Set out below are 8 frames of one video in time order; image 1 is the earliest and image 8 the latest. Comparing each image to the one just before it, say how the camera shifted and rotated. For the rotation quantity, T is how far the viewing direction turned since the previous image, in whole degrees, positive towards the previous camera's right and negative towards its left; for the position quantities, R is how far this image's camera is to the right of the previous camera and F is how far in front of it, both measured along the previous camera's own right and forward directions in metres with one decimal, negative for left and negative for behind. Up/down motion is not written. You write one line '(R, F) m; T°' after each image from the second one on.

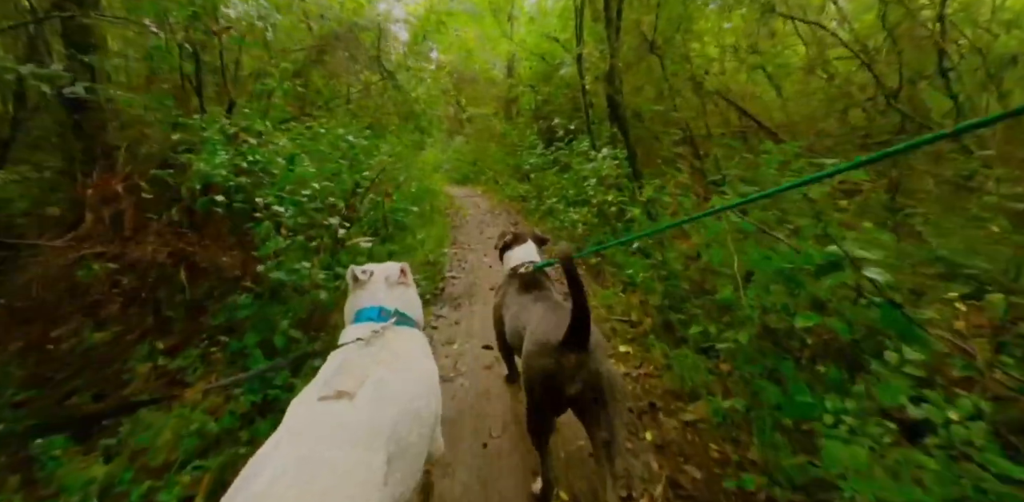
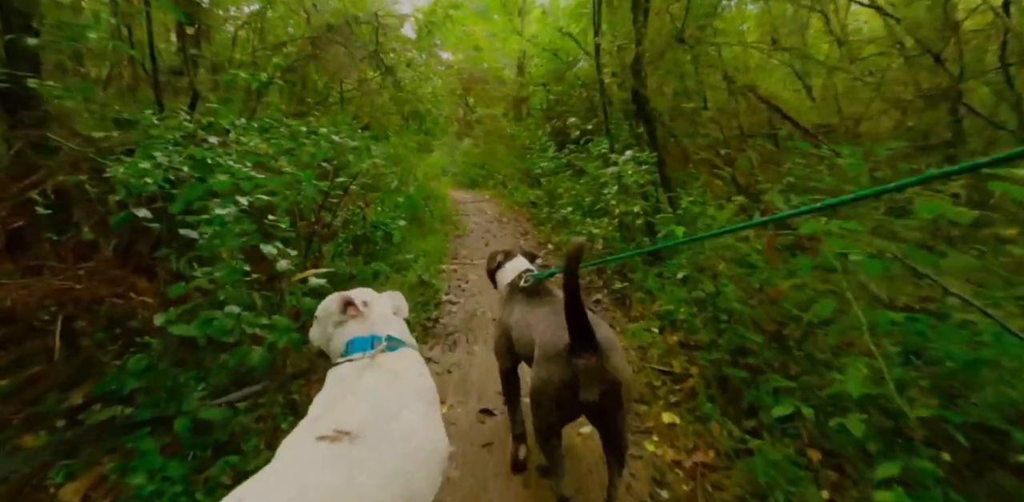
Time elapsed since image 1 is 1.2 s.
(0.0, +0.8) m; -1°
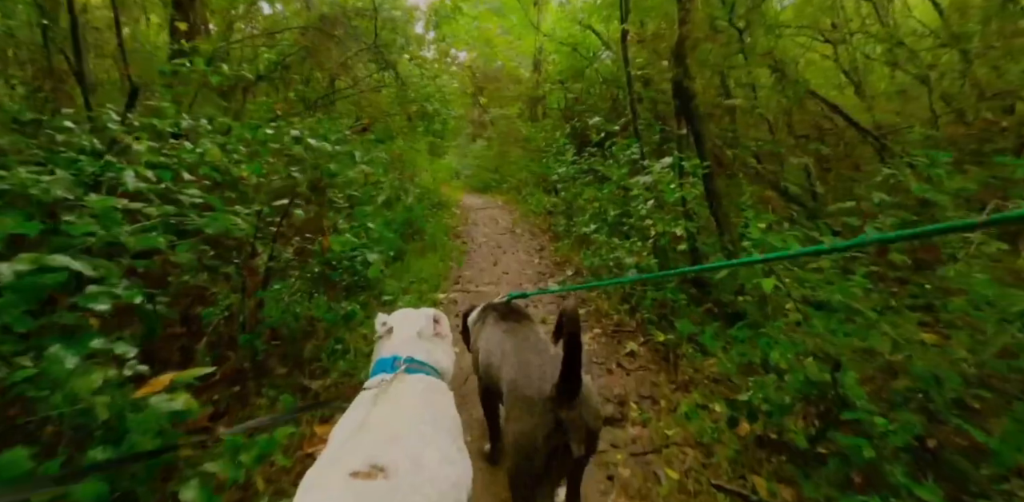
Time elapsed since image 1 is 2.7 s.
(0.0, +0.9) m; -2°
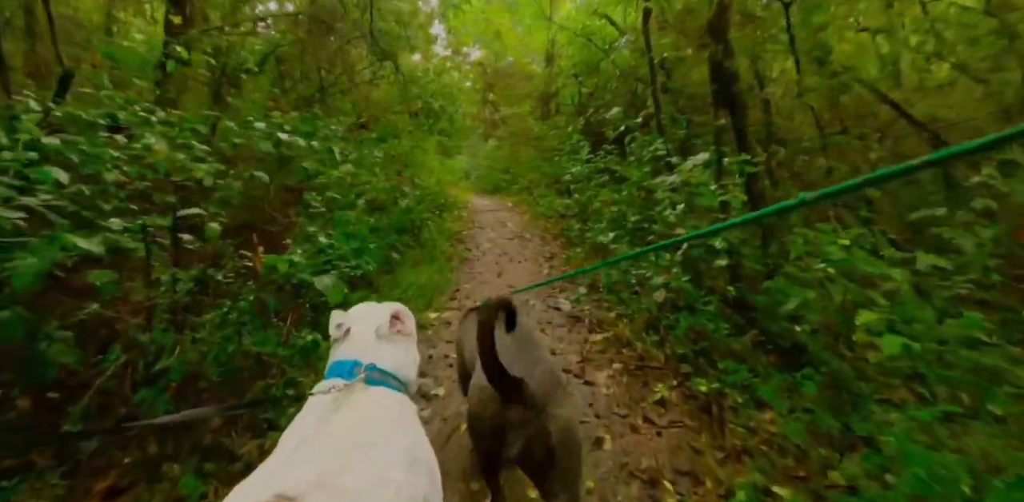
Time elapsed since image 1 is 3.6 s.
(+0.1, +0.6) m; -2°
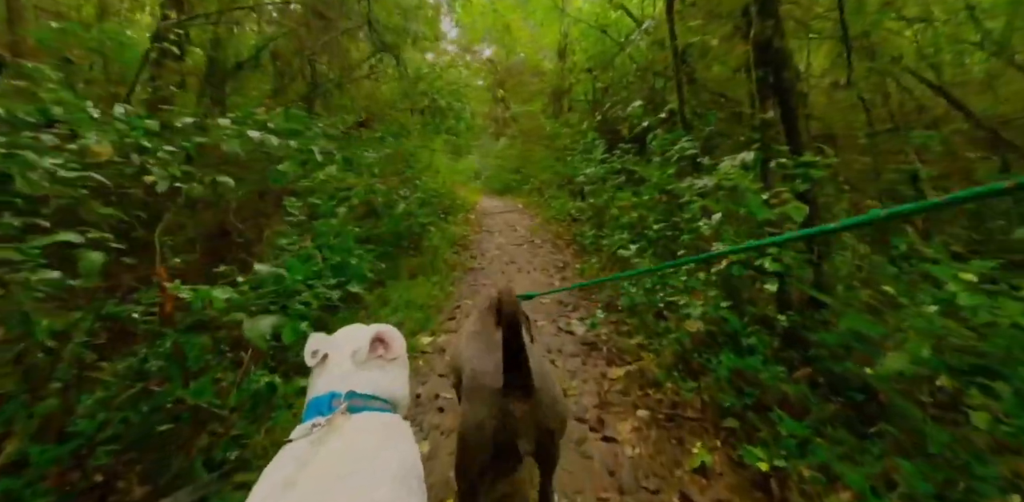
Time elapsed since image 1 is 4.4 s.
(+0.1, +0.5) m; -2°
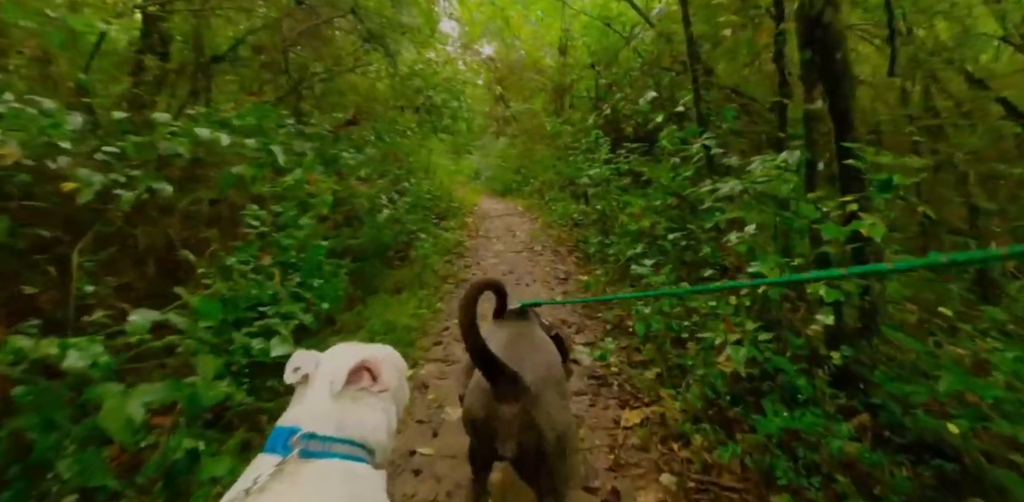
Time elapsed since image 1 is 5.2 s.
(0.0, +0.5) m; 0°
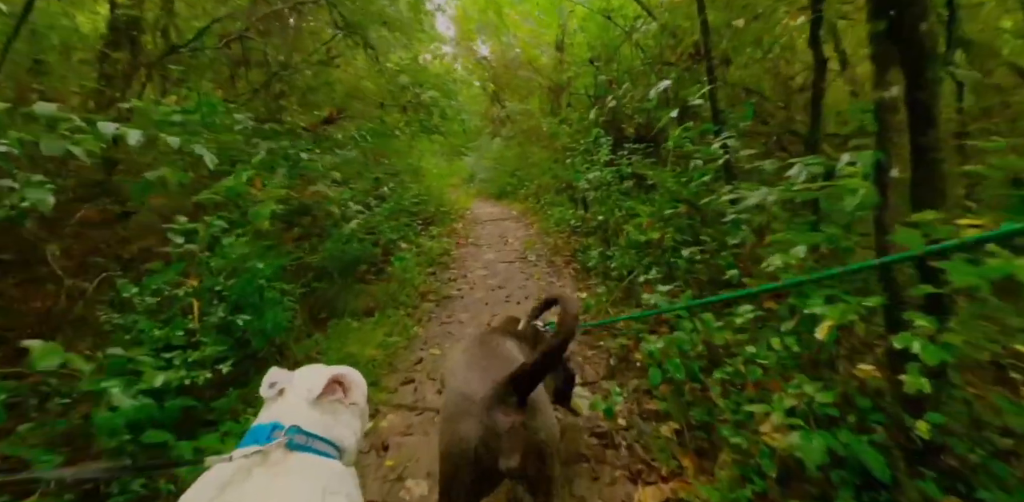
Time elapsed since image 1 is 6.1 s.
(+0.1, +0.5) m; 0°
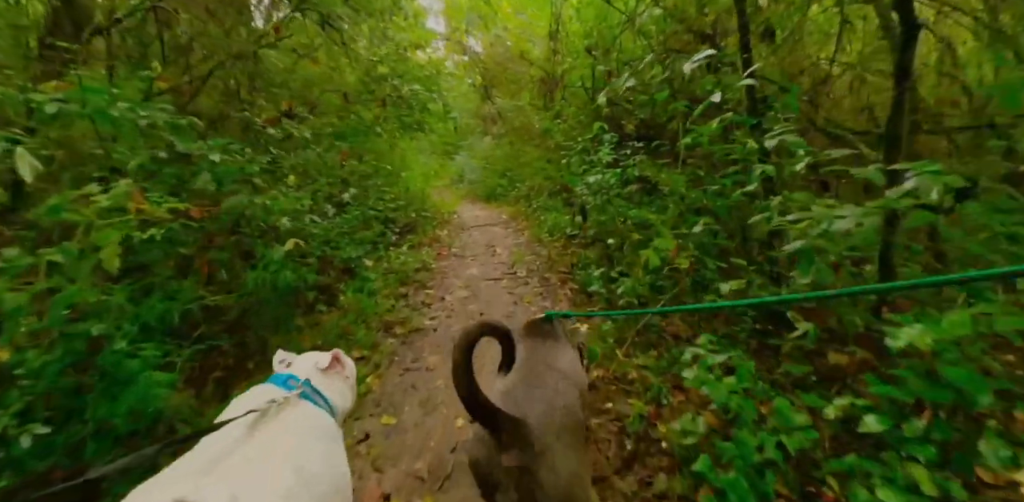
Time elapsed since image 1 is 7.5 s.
(+0.1, +0.7) m; +1°
